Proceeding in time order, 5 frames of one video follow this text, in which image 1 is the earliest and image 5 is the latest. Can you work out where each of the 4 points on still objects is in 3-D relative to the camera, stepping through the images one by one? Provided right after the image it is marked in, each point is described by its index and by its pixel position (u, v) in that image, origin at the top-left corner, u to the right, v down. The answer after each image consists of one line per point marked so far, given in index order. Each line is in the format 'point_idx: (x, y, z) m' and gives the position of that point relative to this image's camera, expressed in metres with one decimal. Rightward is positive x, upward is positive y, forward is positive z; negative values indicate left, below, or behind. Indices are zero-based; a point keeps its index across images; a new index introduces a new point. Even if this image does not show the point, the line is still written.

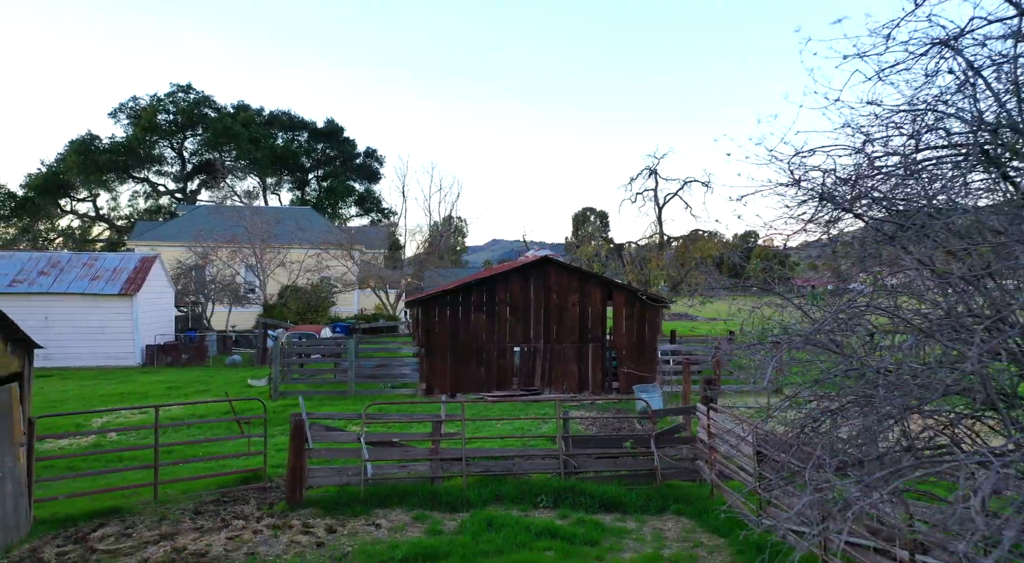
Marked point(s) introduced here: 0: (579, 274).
0: (+1.3, +0.2, +14.4) m
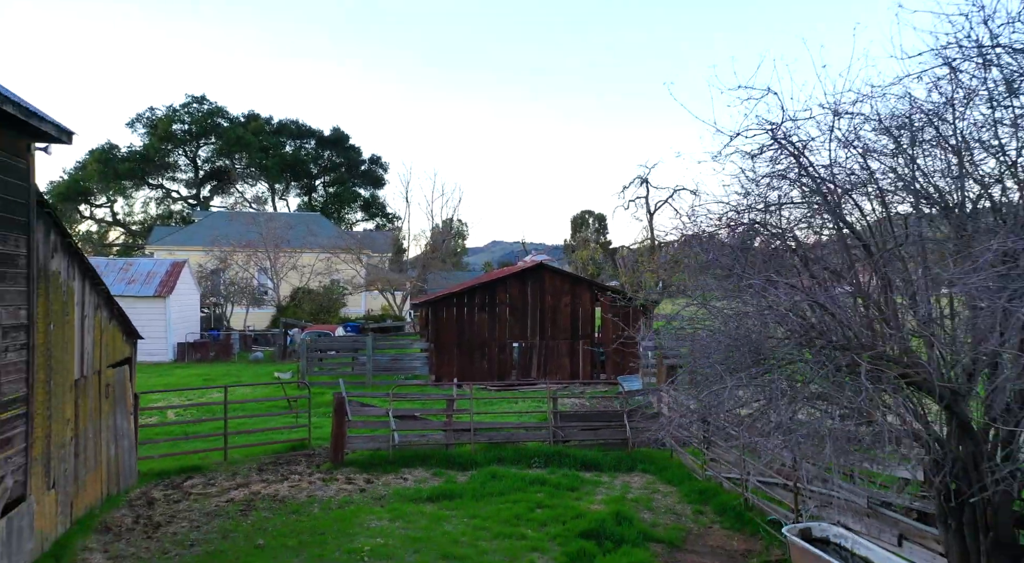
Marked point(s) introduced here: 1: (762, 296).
0: (+1.3, +0.1, +16.4) m
1: (+1.5, -0.1, +4.5) m
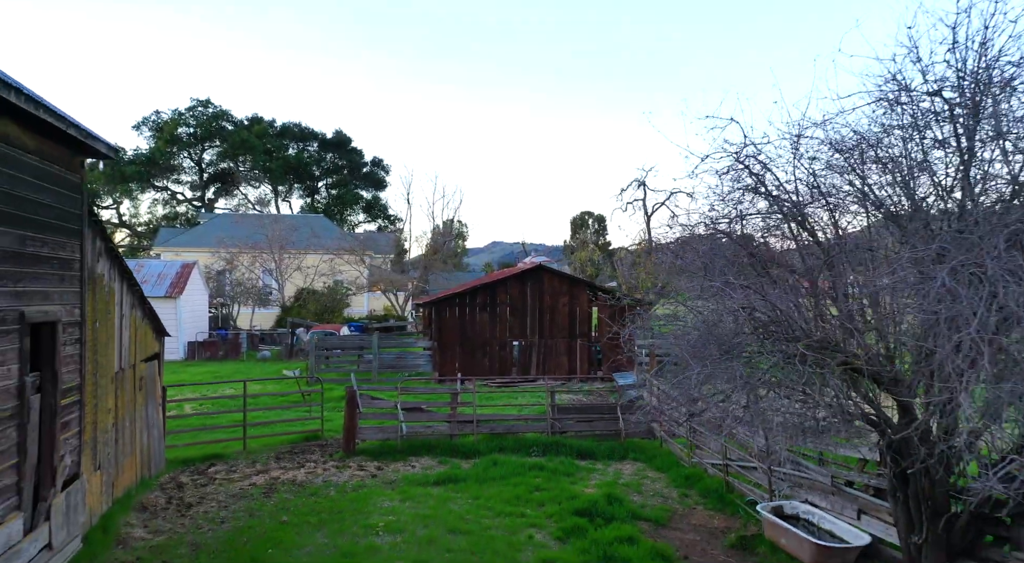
0: (+1.3, +0.1, +17.1) m
1: (+1.5, -0.1, +5.2) m
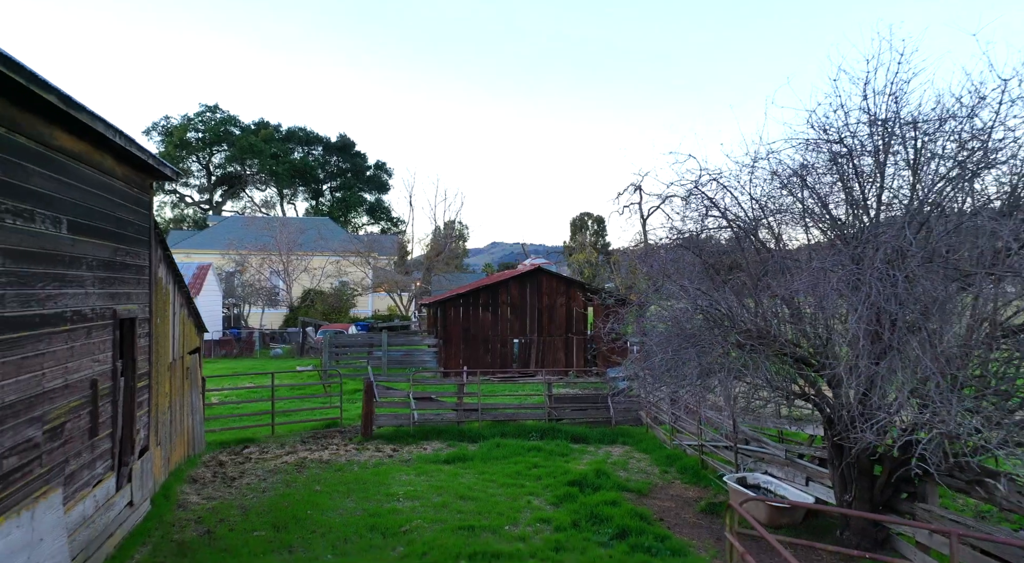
0: (+1.3, 0.0, +18.3) m
1: (+1.5, -0.1, +6.4) m
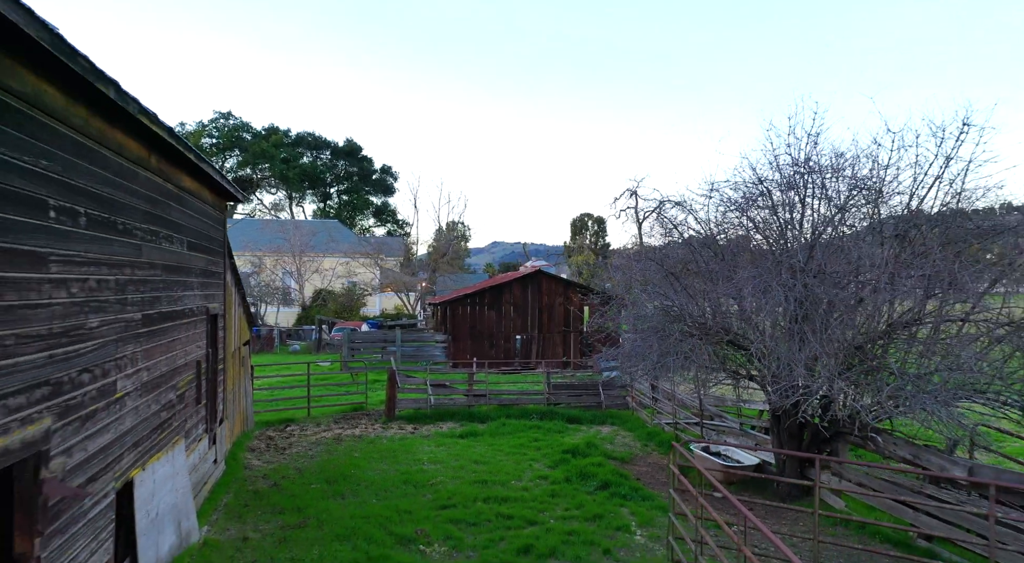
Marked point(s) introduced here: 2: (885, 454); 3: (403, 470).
0: (+1.4, 0.0, +20.1) m
1: (+1.6, -0.2, +8.2) m
2: (+3.6, -1.7, +7.1) m
3: (-1.4, -2.5, +9.6) m
